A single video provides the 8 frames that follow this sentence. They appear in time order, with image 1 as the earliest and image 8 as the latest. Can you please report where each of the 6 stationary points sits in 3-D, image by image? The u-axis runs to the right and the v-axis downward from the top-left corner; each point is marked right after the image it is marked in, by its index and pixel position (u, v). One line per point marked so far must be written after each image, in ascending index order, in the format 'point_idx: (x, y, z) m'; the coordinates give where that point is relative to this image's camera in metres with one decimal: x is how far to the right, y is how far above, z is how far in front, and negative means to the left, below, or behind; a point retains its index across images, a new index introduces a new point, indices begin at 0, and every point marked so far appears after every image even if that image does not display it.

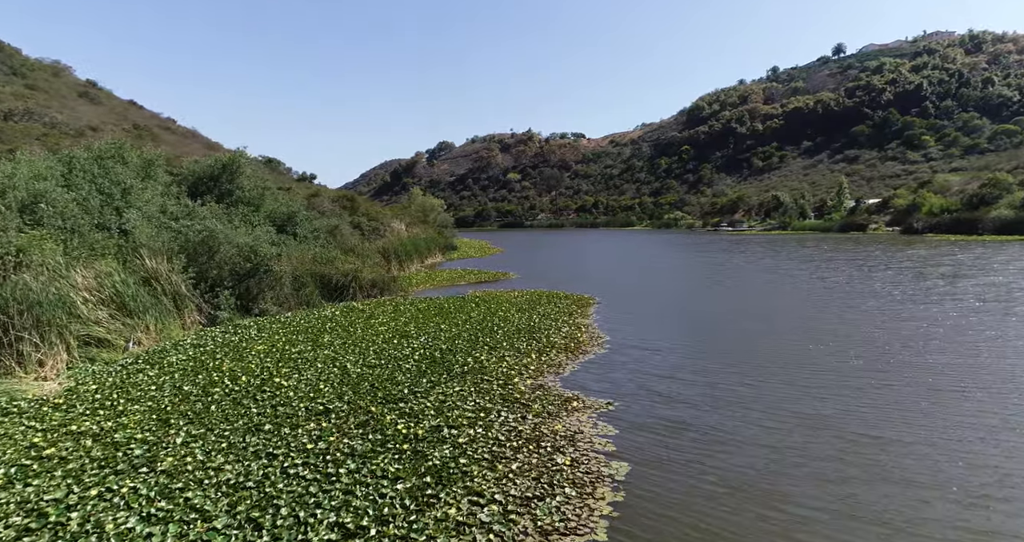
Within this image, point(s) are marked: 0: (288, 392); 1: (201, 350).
0: (-5.2, -2.8, +13.5) m
1: (-9.4, -2.4, +17.8) m
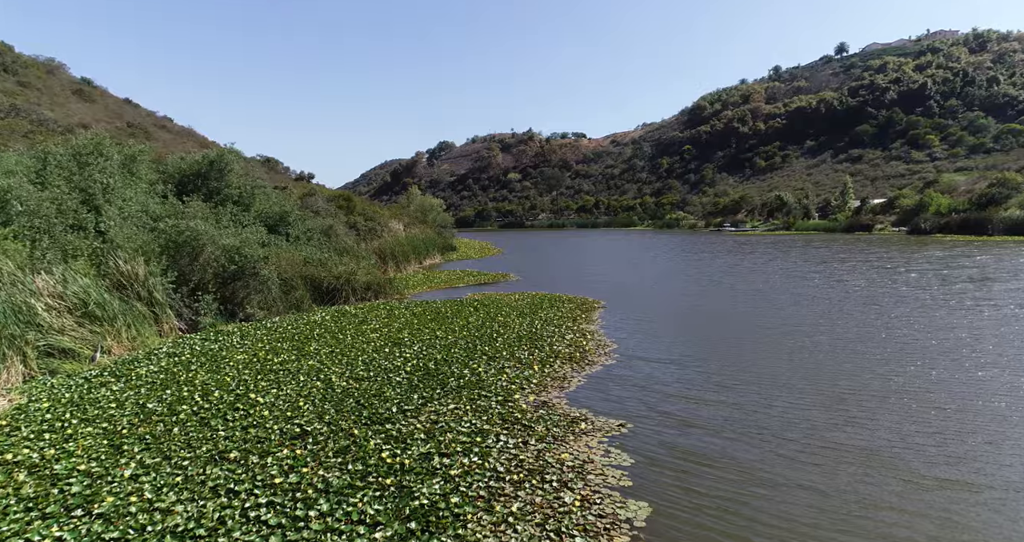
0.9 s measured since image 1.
0: (-5.2, -2.9, +12.1) m
1: (-9.4, -2.5, +16.4) m
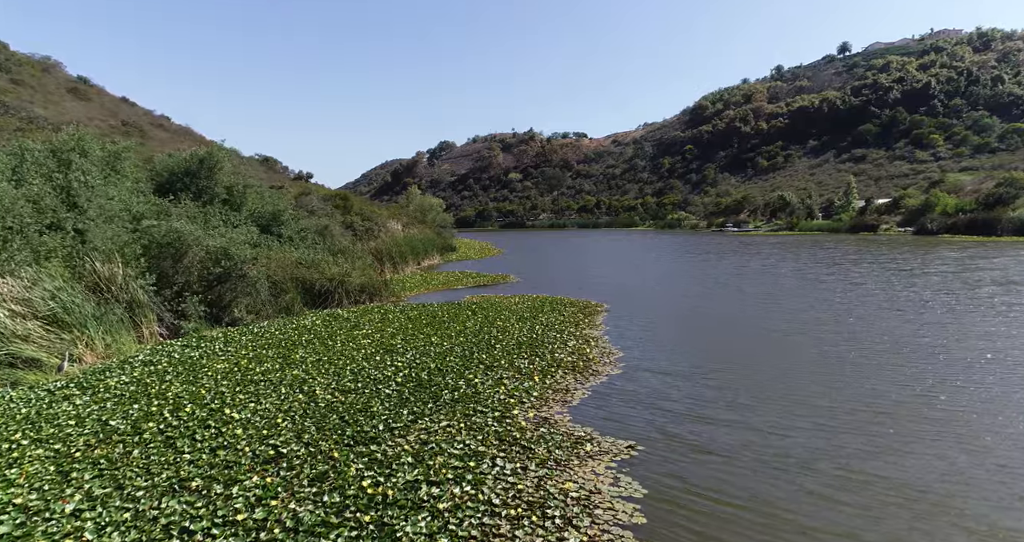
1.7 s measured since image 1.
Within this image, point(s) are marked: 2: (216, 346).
0: (-5.2, -3.0, +11.1) m
1: (-9.5, -2.6, +15.4) m
2: (-9.3, -2.4, +18.5) m
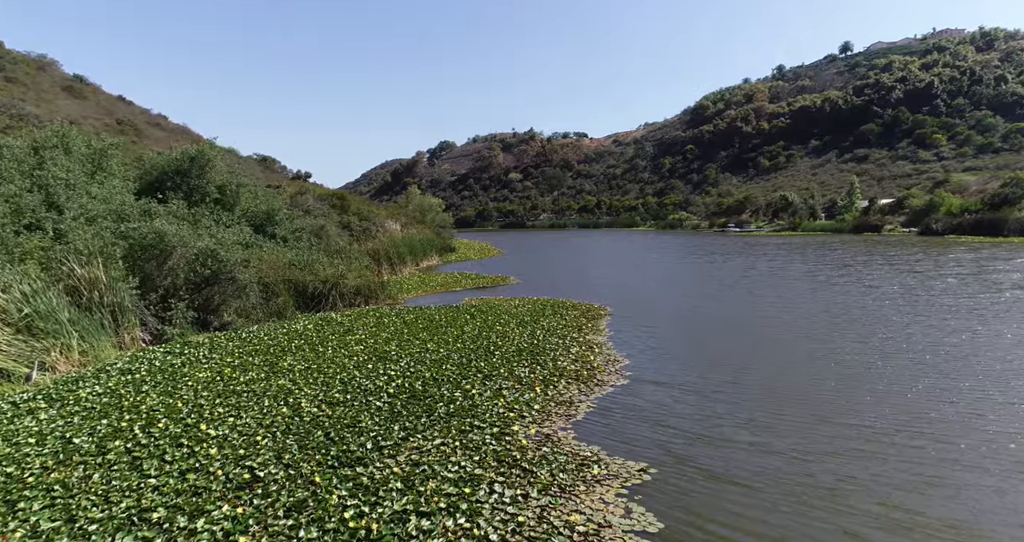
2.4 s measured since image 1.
0: (-5.2, -3.0, +10.1) m
1: (-9.5, -2.7, +14.4) m
2: (-9.3, -2.4, +17.6) m
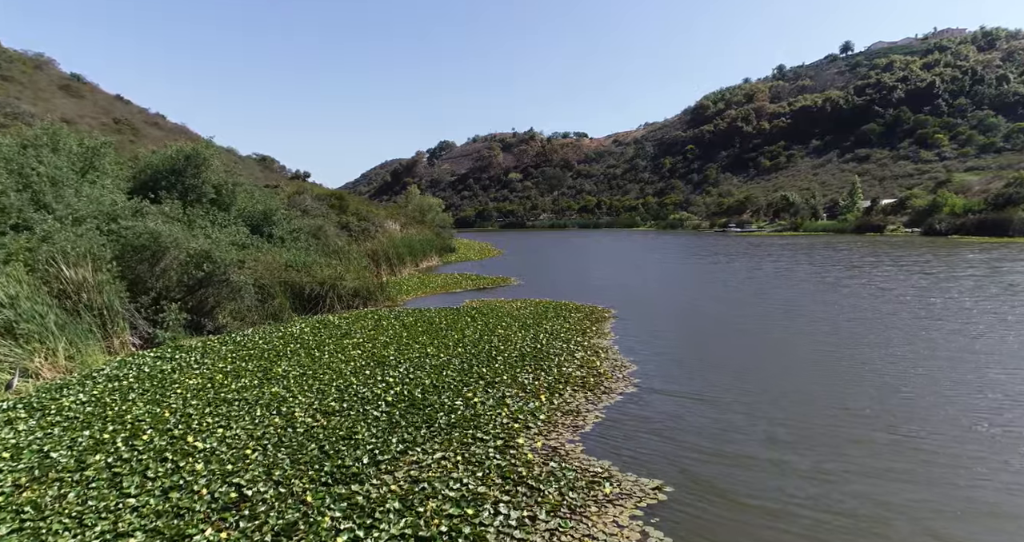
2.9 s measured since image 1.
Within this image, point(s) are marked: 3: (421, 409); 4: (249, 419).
0: (-5.1, -3.1, +9.5) m
1: (-9.4, -2.7, +13.8) m
2: (-9.3, -2.5, +17.0) m
3: (-1.9, -2.9, +12.3) m
4: (-5.3, -2.9, +11.7) m
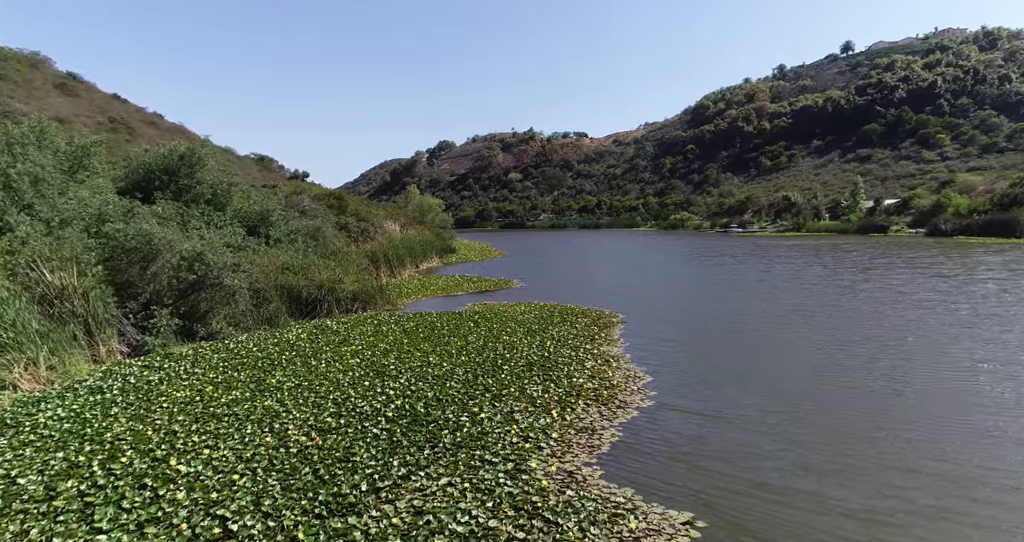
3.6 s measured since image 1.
0: (-4.9, -3.2, +8.7) m
1: (-9.2, -2.9, +13.0) m
2: (-9.1, -2.6, +16.1) m
3: (-1.7, -3.0, +11.5) m
4: (-5.1, -3.1, +10.9) m
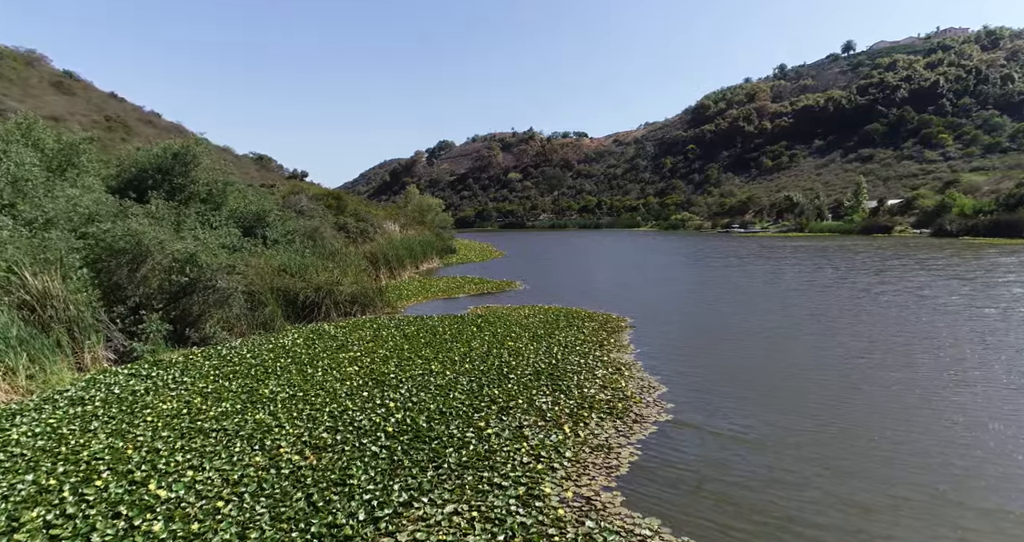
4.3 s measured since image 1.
0: (-4.8, -3.3, +7.9) m
1: (-9.0, -2.9, +12.2) m
2: (-8.9, -2.7, +15.3) m
3: (-1.5, -3.1, +10.6) m
4: (-4.9, -3.2, +10.0) m
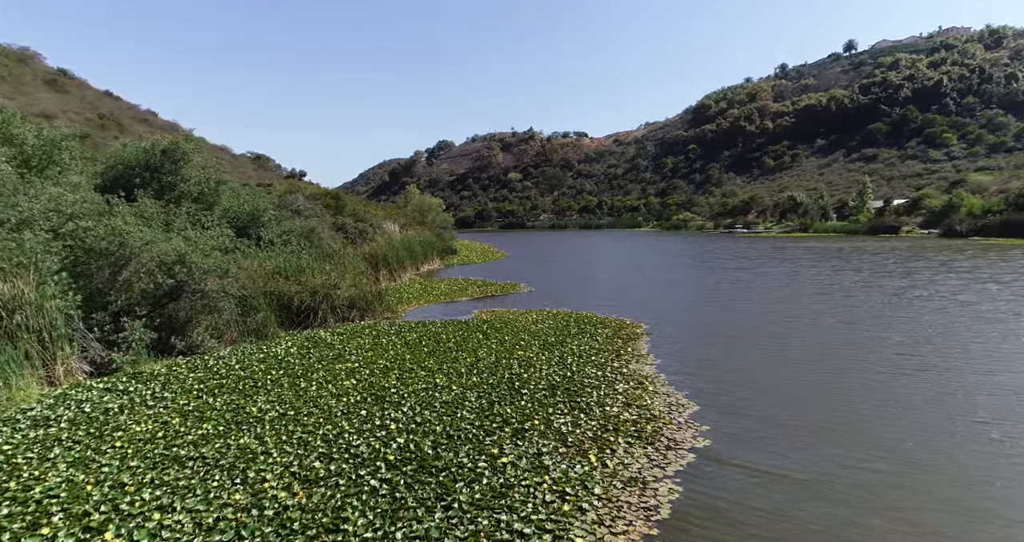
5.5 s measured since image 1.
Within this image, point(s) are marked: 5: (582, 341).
0: (-4.5, -3.4, +6.5) m
1: (-8.7, -3.1, +10.8) m
2: (-8.6, -2.8, +14.0) m
3: (-1.2, -3.2, +9.3) m
4: (-4.6, -3.3, +8.7) m
5: (+2.2, -2.2, +18.9) m
